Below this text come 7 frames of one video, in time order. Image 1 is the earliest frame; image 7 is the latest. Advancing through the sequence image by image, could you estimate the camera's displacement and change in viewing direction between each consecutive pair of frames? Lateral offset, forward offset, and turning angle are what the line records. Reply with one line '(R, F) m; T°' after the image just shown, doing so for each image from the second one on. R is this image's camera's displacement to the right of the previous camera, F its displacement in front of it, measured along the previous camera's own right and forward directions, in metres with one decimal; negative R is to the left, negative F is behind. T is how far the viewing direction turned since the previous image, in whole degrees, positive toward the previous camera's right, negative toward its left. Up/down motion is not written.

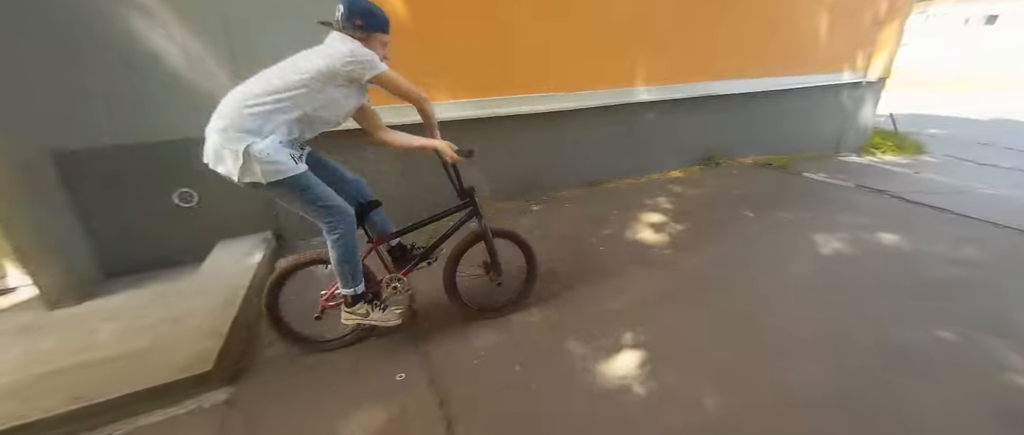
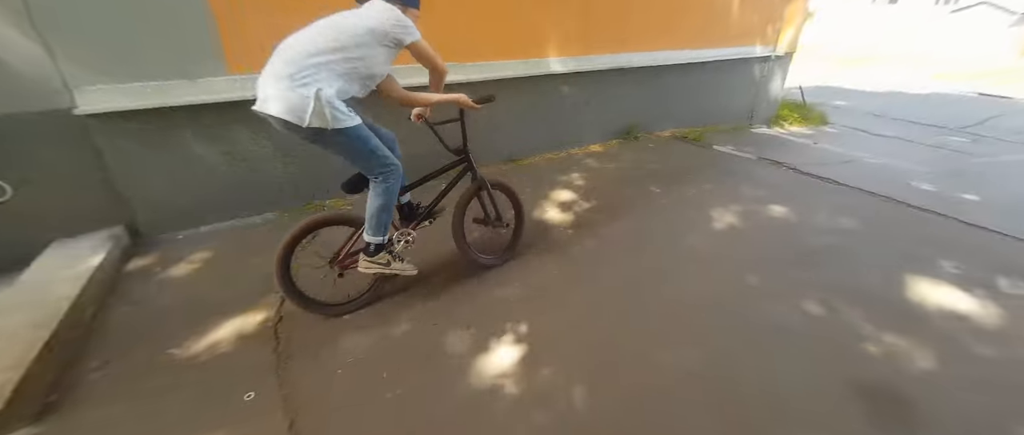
(+0.4, +0.2) m; +7°
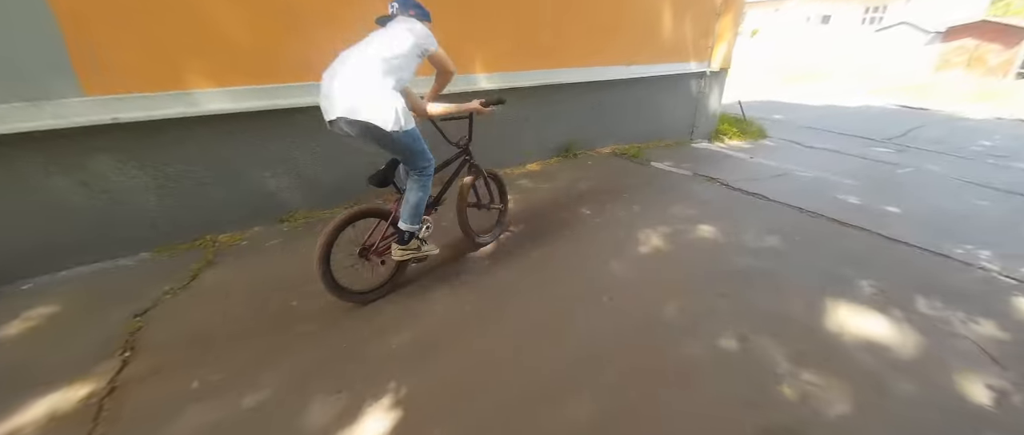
(+0.4, +0.2) m; +4°
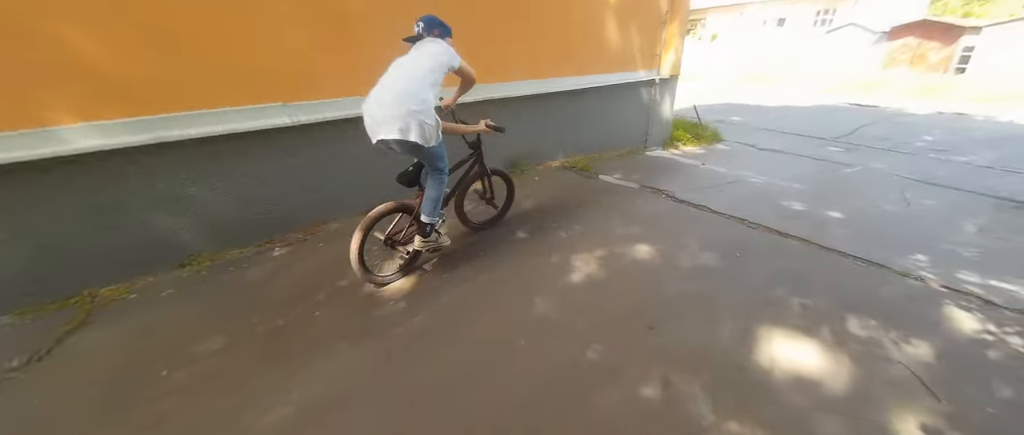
(+0.4, +0.2) m; +3°
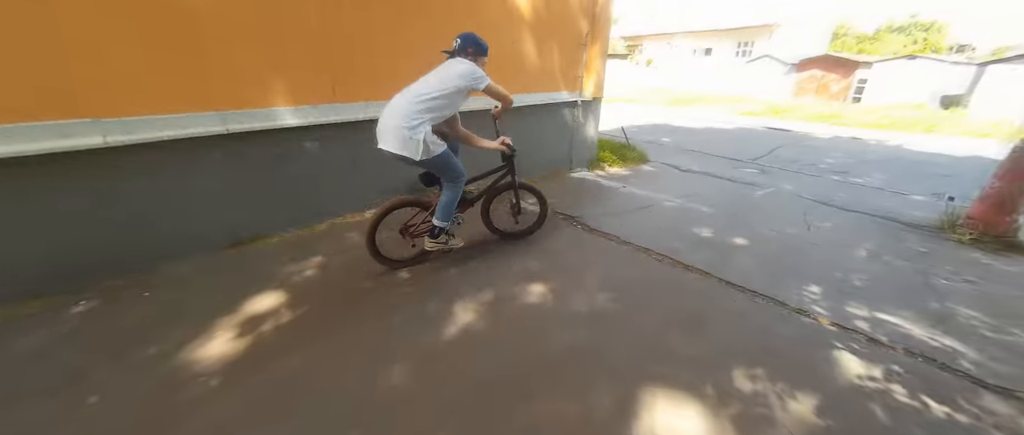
(+0.5, +0.3) m; +7°
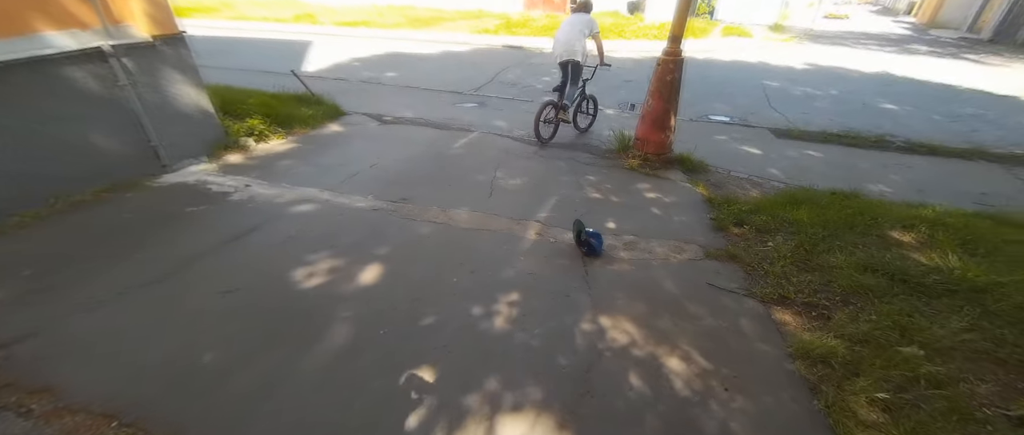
(+2.1, +1.4) m; +26°
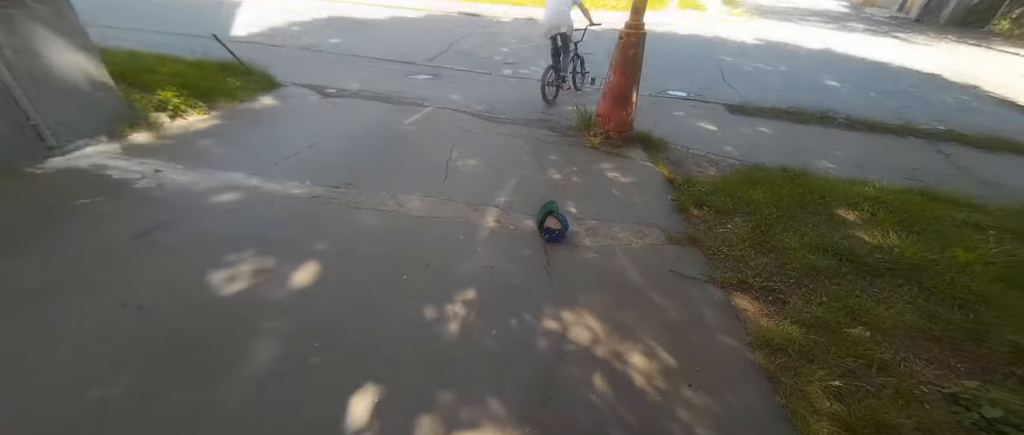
(0.0, +0.2) m; +6°
